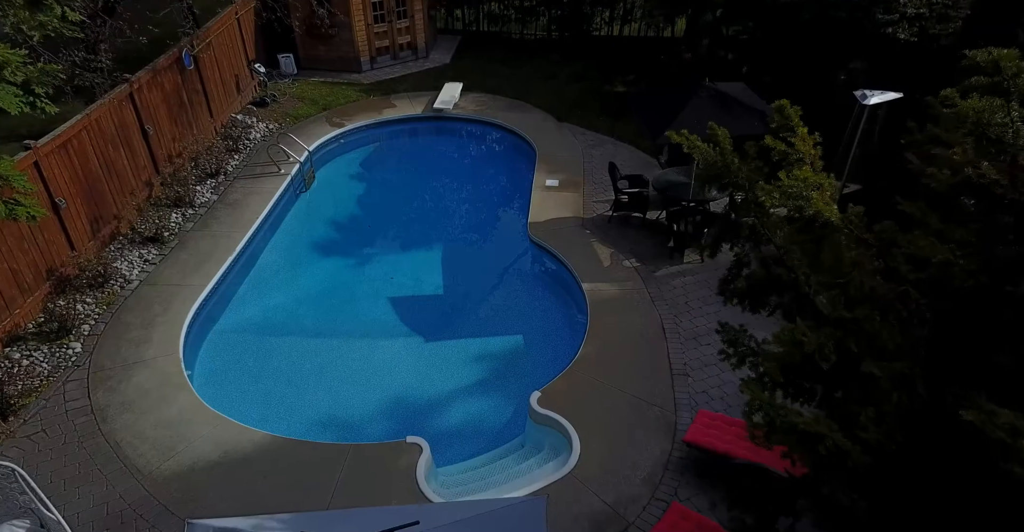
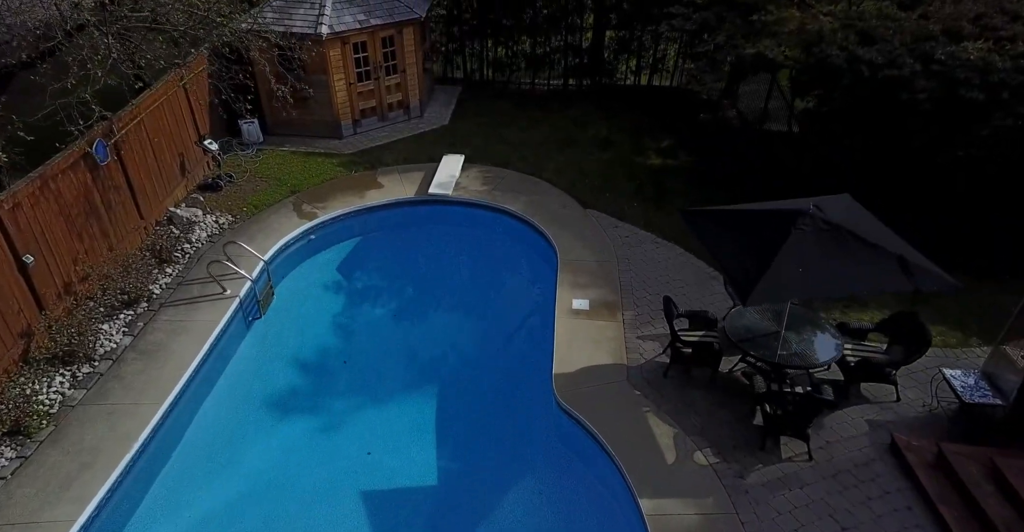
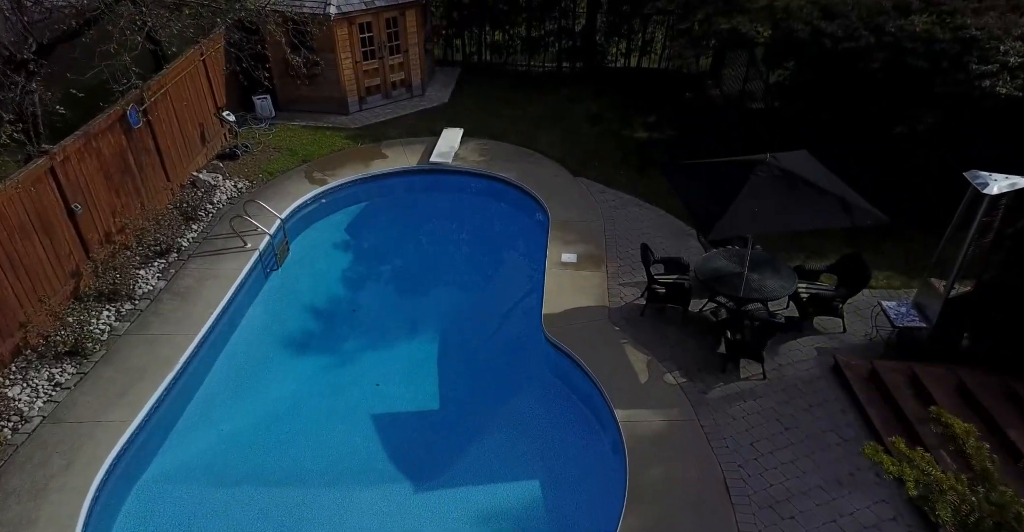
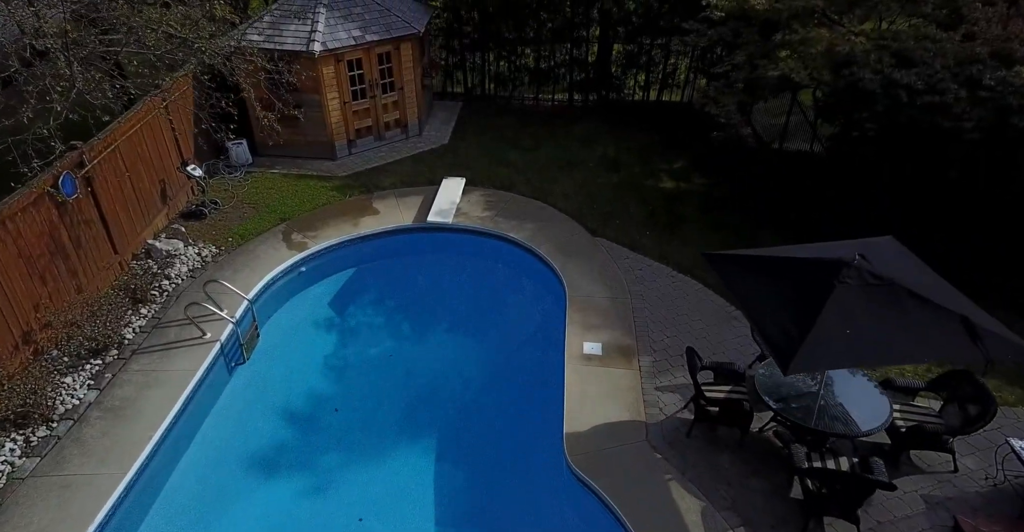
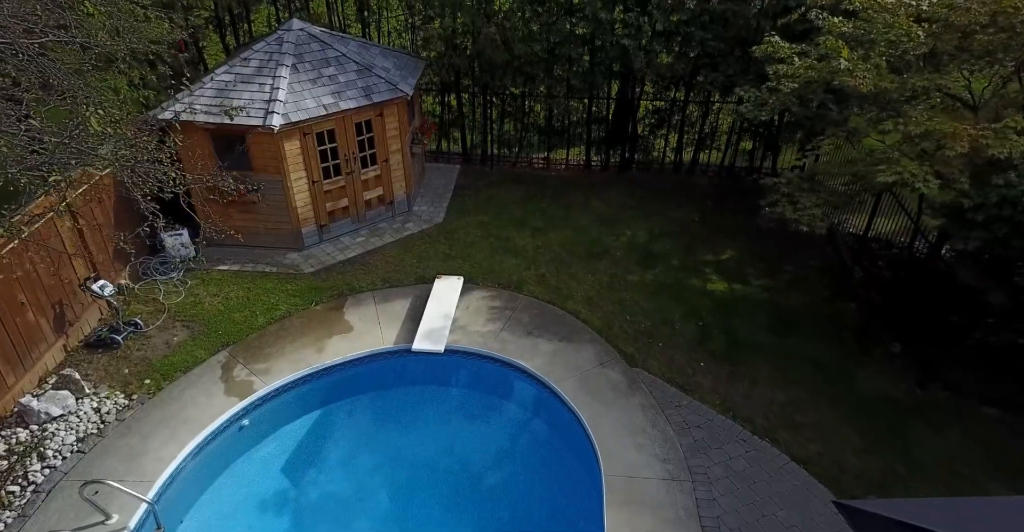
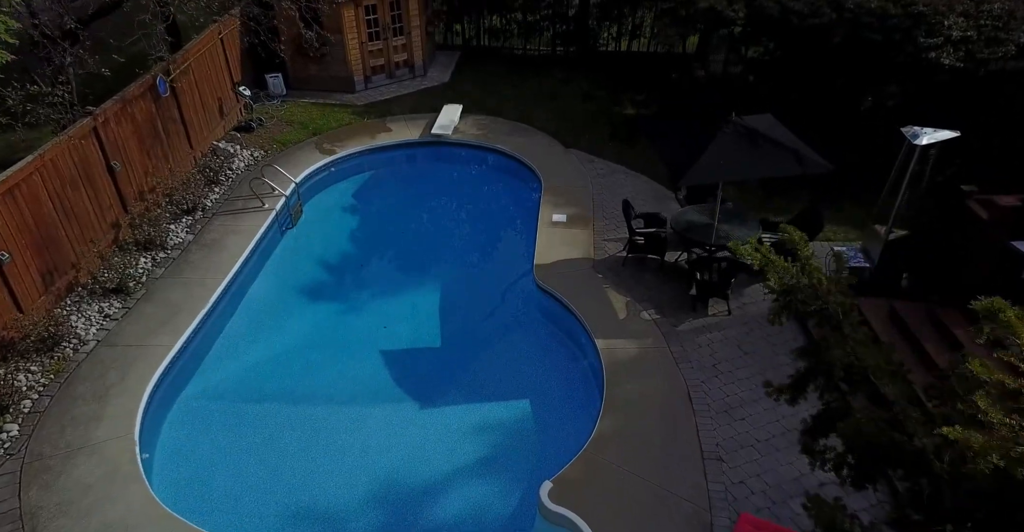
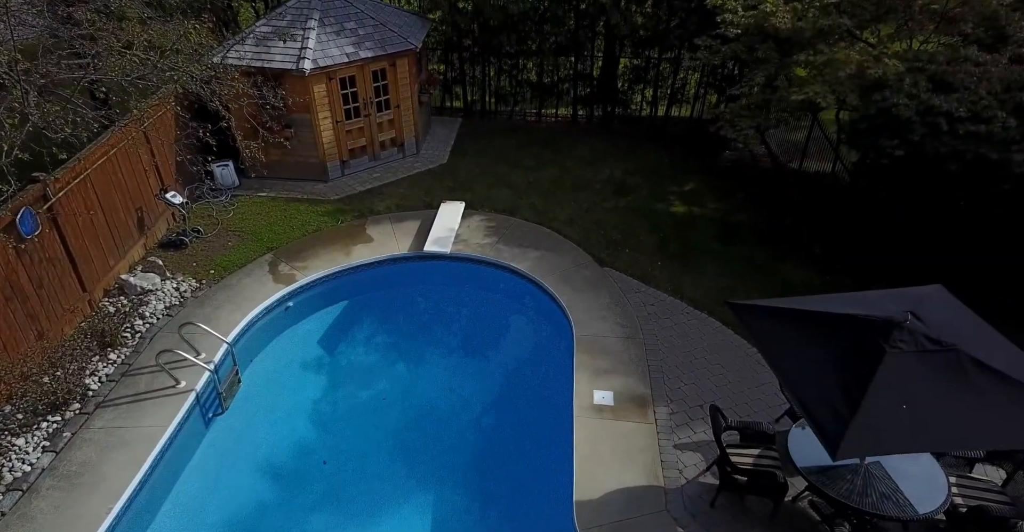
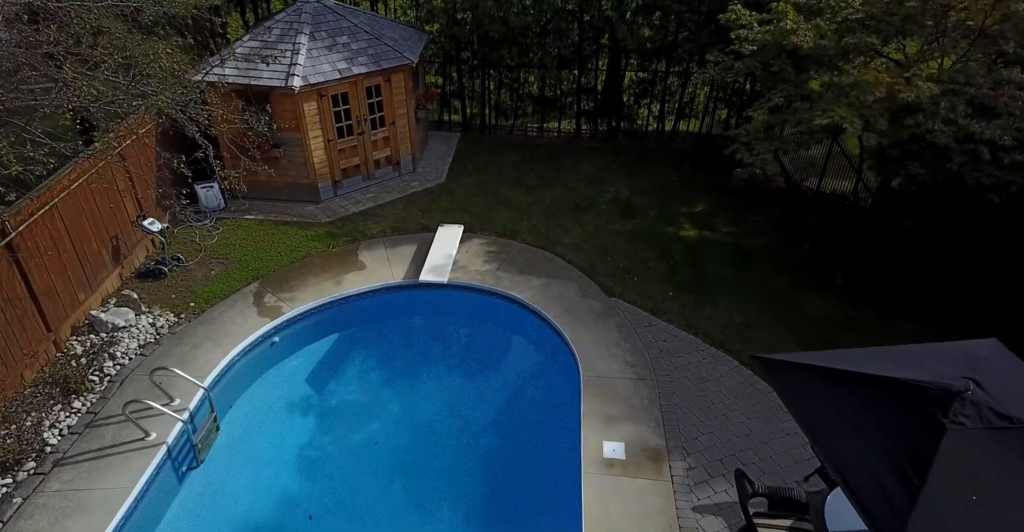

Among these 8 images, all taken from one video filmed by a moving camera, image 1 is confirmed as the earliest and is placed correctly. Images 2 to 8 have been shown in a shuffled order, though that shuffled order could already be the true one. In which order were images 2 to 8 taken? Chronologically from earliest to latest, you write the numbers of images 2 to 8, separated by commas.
6, 3, 2, 4, 7, 8, 5
